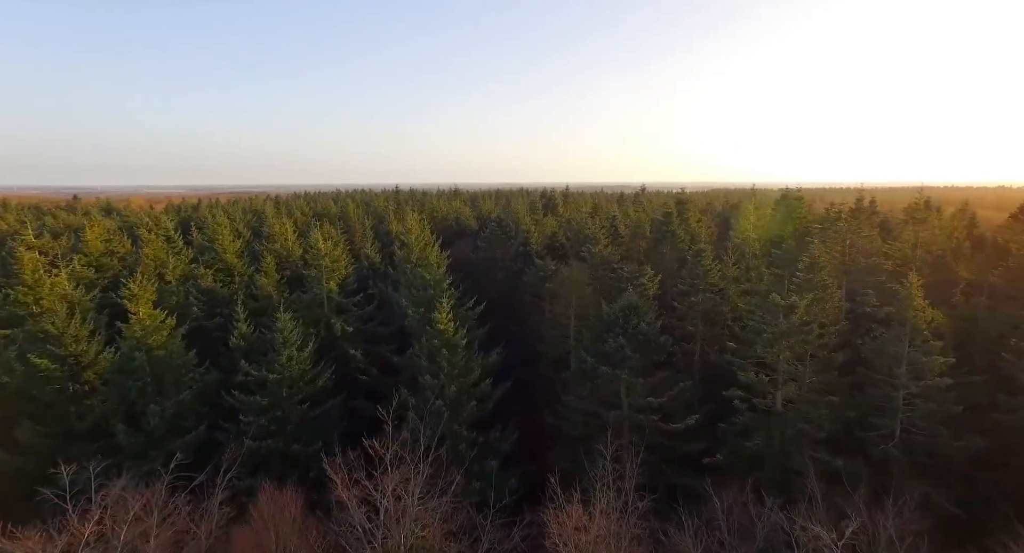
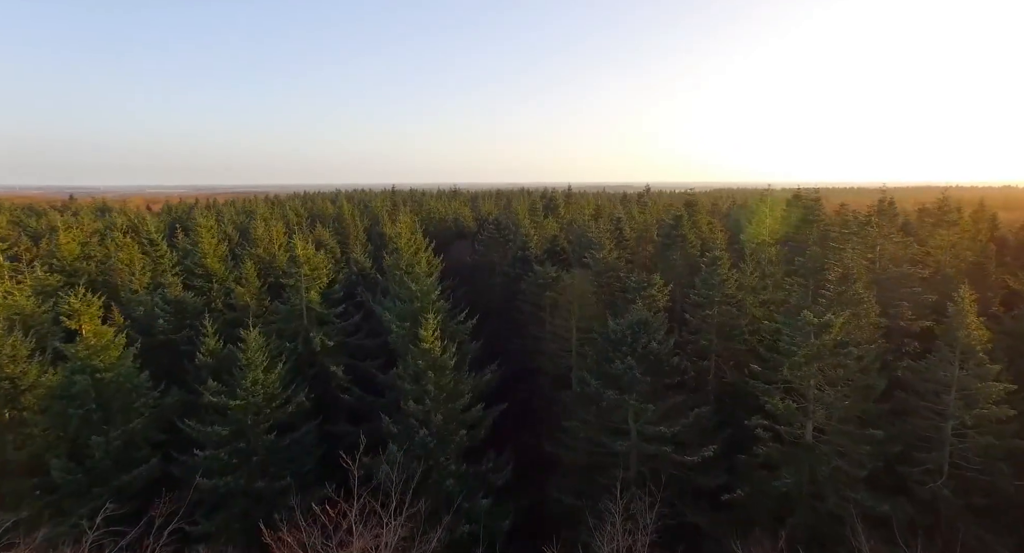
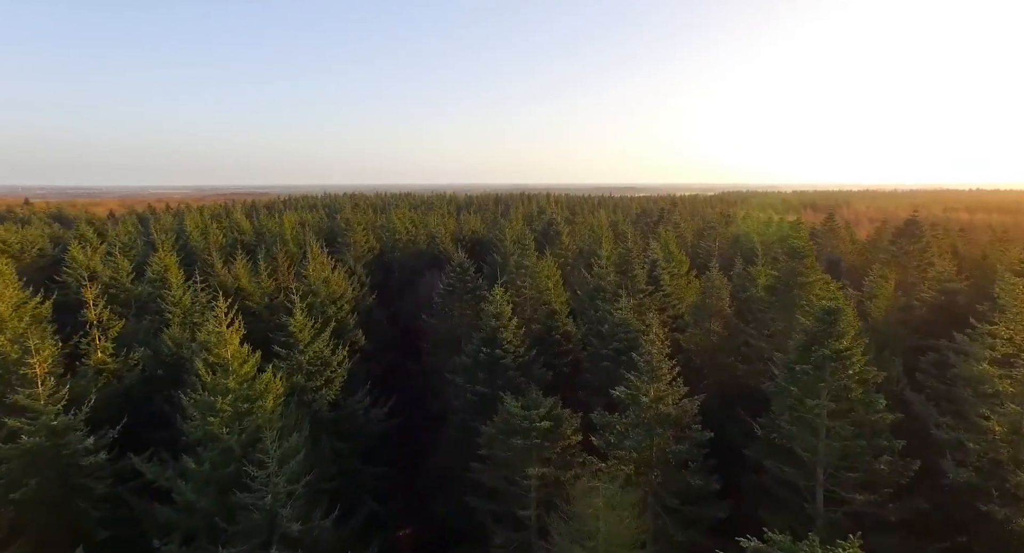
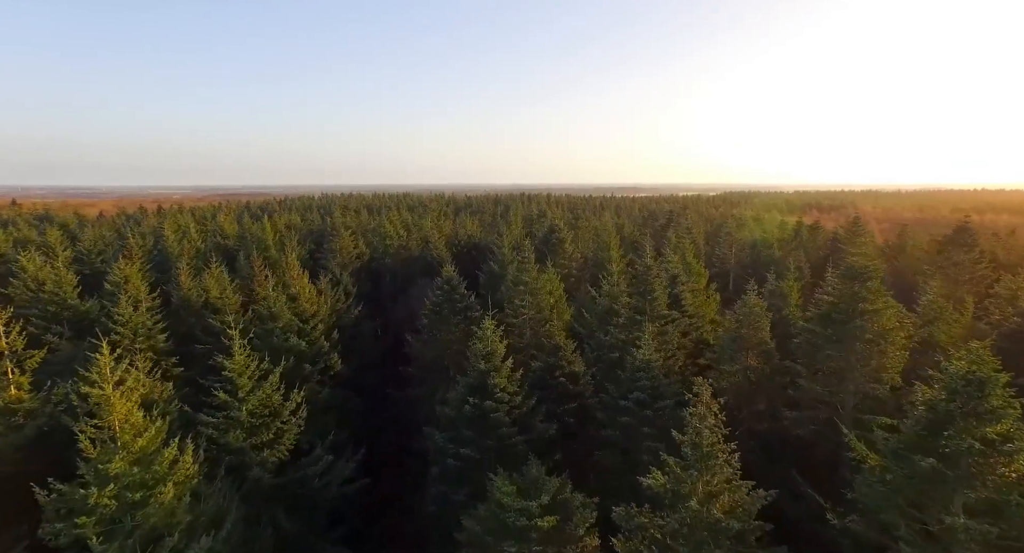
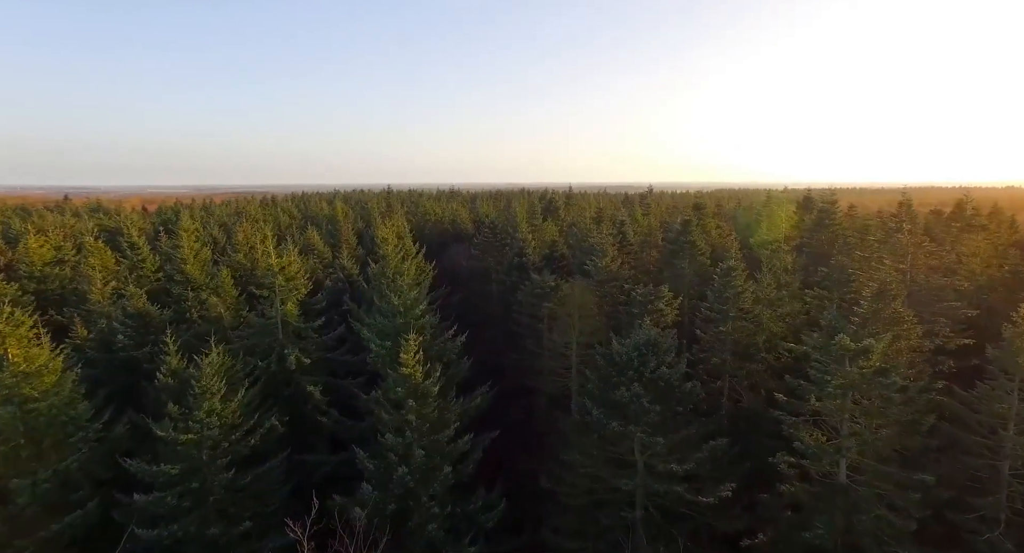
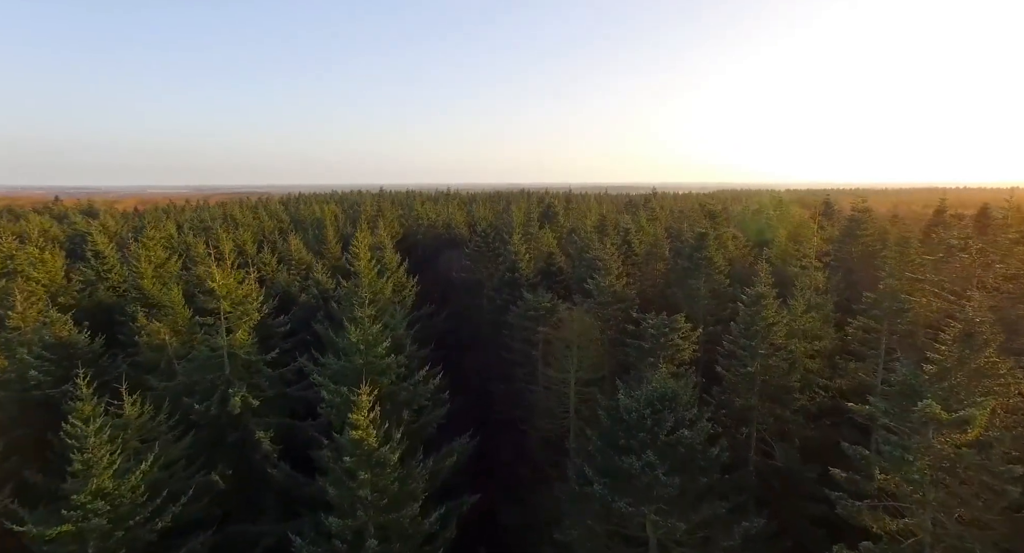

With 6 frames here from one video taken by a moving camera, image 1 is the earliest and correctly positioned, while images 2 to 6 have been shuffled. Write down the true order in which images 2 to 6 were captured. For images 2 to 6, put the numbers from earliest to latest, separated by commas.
2, 5, 6, 3, 4
